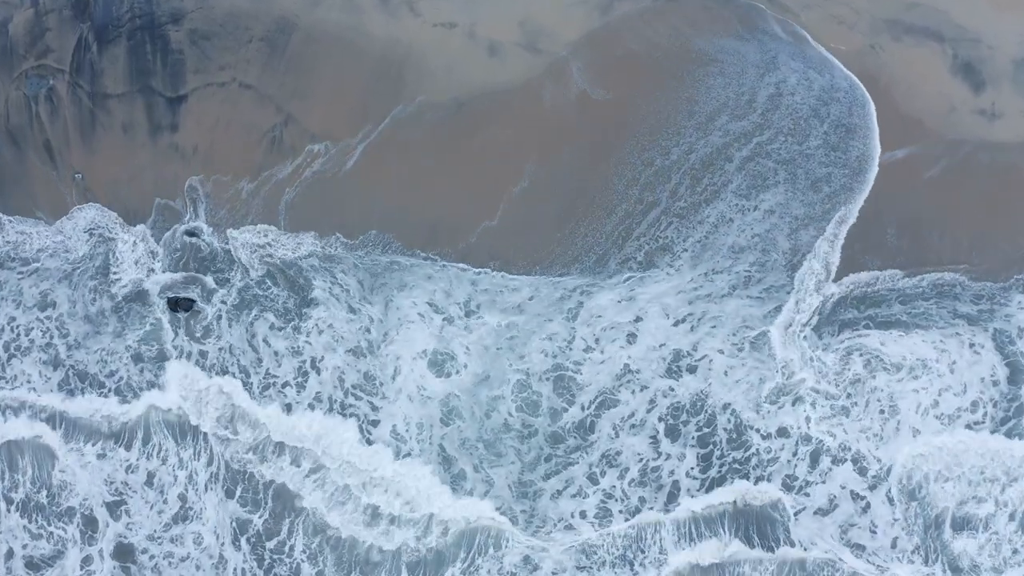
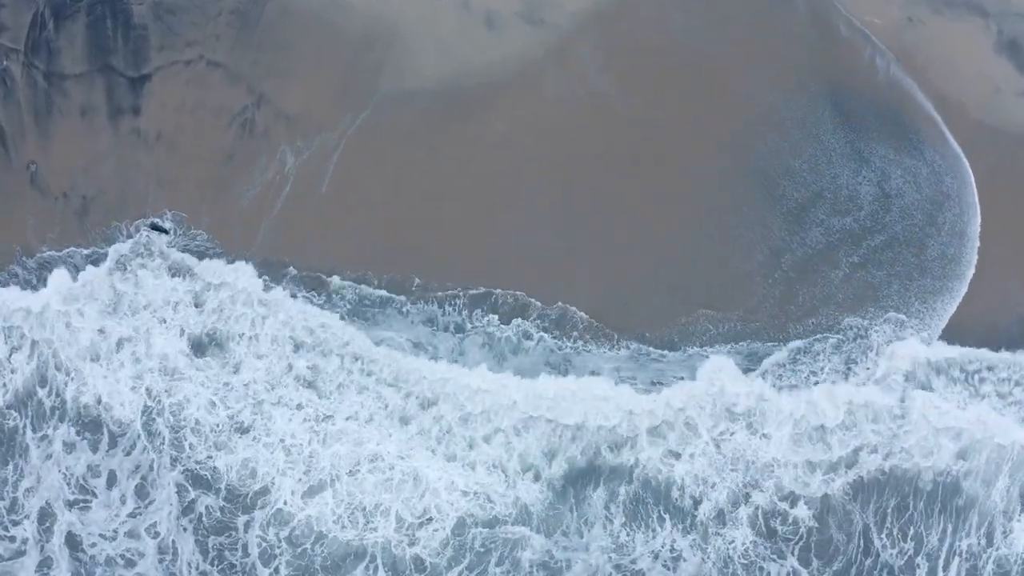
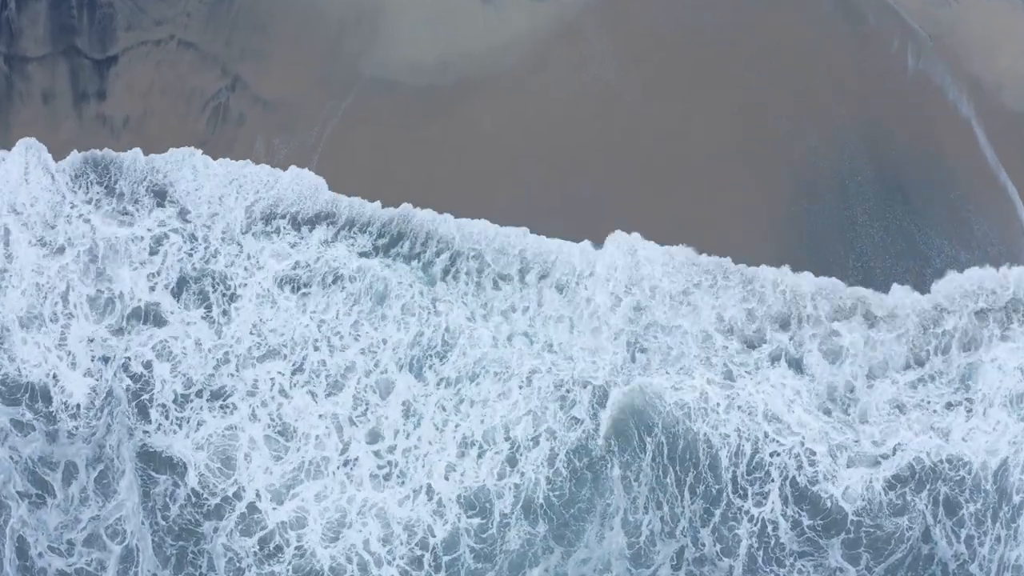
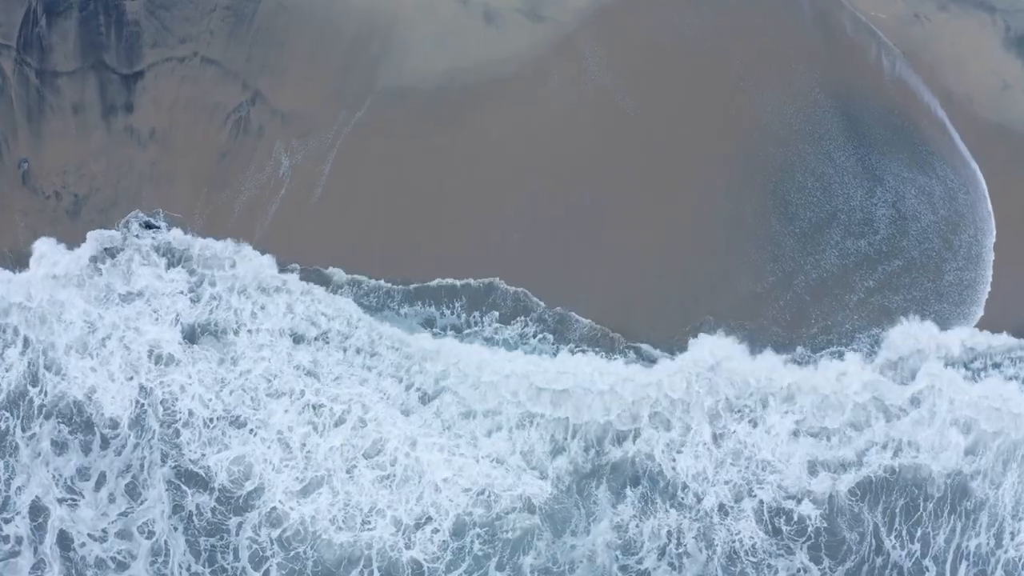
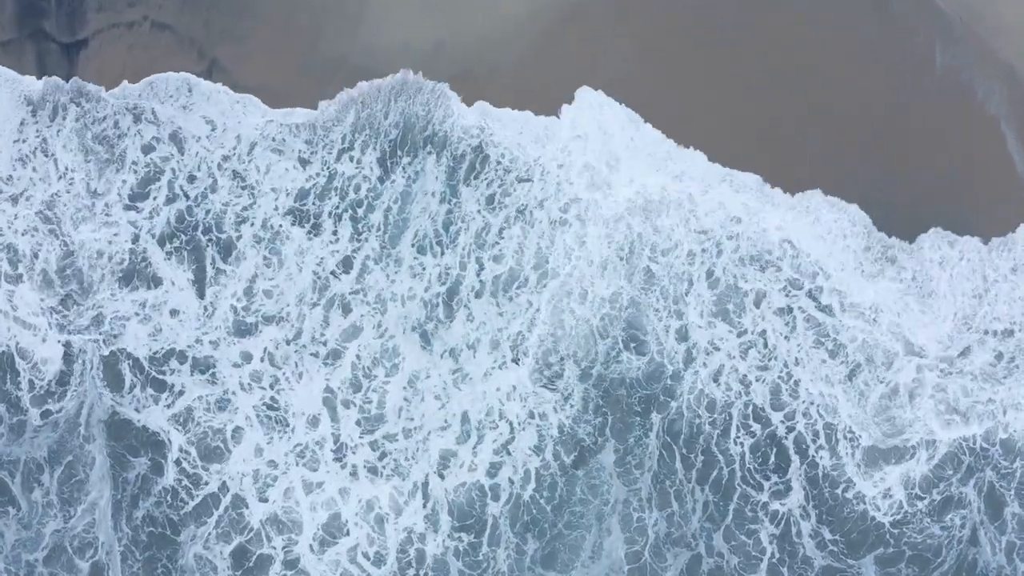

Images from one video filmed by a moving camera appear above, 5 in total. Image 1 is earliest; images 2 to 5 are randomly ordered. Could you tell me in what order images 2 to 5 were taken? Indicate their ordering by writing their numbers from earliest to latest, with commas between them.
2, 4, 3, 5
